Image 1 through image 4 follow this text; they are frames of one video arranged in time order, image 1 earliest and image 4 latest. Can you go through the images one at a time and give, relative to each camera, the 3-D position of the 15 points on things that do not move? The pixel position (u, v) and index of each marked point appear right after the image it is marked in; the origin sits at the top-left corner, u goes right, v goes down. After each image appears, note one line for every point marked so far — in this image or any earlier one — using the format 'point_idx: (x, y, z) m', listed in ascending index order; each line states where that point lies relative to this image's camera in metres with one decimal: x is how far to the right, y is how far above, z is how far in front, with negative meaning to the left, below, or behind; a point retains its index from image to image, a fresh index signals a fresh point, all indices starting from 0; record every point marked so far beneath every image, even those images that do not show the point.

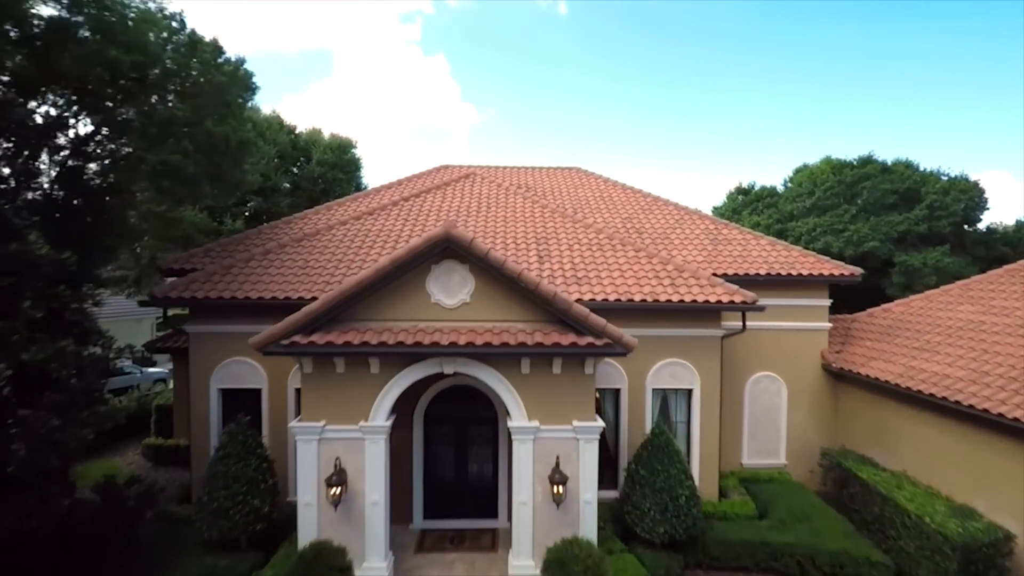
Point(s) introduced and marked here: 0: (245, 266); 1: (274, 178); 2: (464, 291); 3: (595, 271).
0: (-4.2, +0.3, +9.8) m
1: (-7.5, +3.5, +19.6) m
2: (-0.5, 0.0, +7.0) m
3: (+1.3, +0.3, +9.8) m
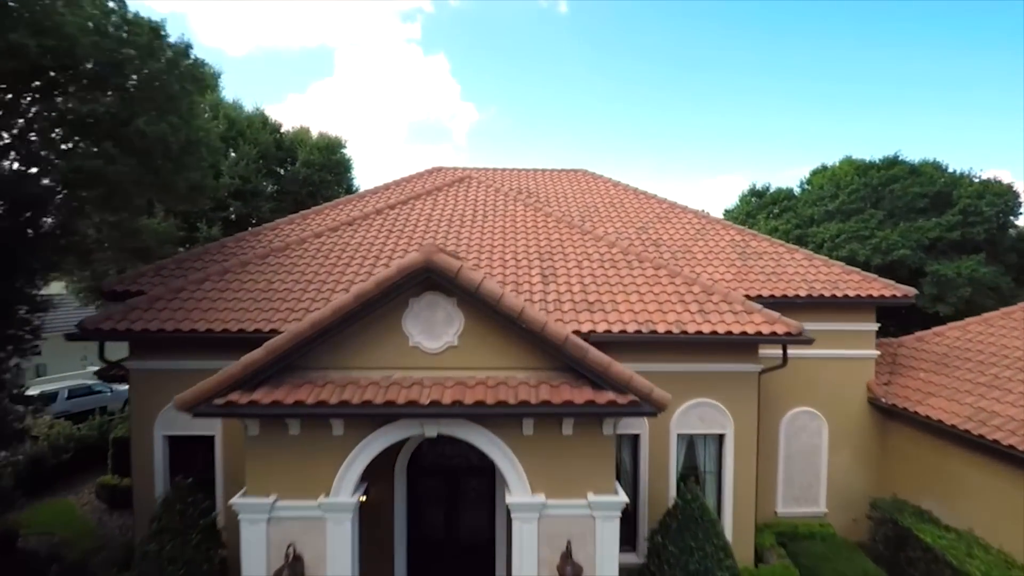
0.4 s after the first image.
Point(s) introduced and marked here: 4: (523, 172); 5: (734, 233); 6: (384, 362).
0: (-4.2, 0.0, +8.3) m
1: (-7.5, +3.1, +18.2) m
2: (-0.5, -0.4, +5.5) m
3: (+1.3, -0.1, +8.4) m
4: (+0.3, +2.7, +14.4) m
5: (+4.0, +1.0, +11.2) m
6: (-1.1, -0.7, +5.5) m
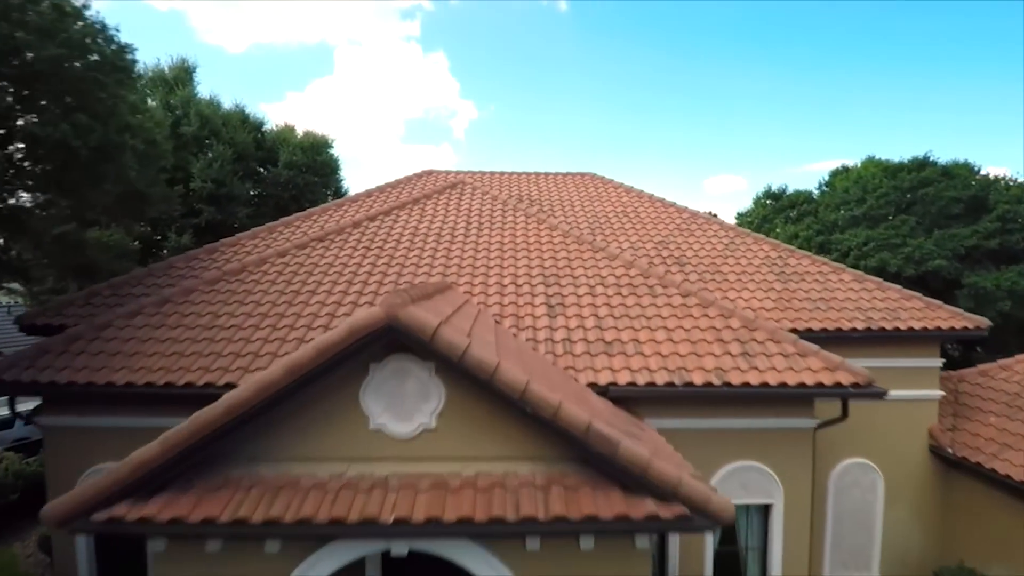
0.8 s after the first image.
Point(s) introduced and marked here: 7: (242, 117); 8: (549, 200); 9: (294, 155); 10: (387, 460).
0: (-4.2, -0.4, +6.8) m
1: (-7.5, +2.8, +16.6) m
2: (-0.6, -0.8, +4.0) m
3: (+1.3, -0.5, +6.9) m
4: (+0.2, +2.3, +12.9) m
5: (+4.0, +0.6, +9.7) m
6: (-1.1, -1.1, +4.0) m
7: (-8.1, +5.1, +18.7) m
8: (+0.7, +1.6, +11.5) m
9: (-6.5, +4.0, +18.6) m
10: (-0.8, -1.1, +4.0) m
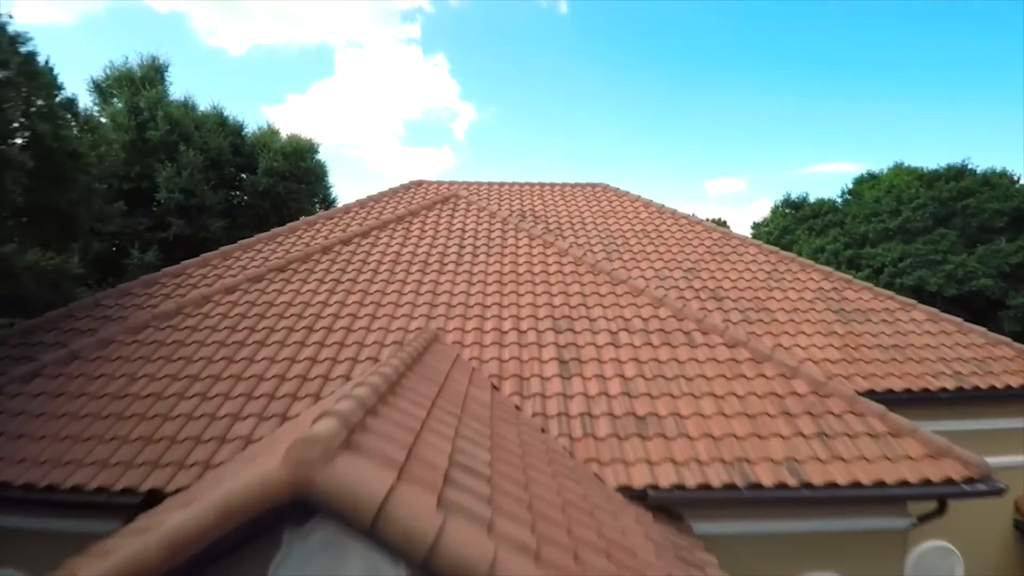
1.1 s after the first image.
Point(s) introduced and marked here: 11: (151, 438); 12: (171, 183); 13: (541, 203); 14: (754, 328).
0: (-4.2, -0.9, +5.3) m
1: (-7.5, +2.3, +15.1) m
2: (-0.5, -1.2, +2.4) m
3: (+1.3, -0.9, +5.3) m
4: (+0.3, +1.8, +11.3) m
5: (+4.0, +0.1, +8.1) m
6: (-1.1, -1.5, +2.5) m
7: (-8.0, +4.6, +17.1) m
8: (+0.7, +1.1, +10.0) m
9: (-6.5, +3.5, +17.1) m
10: (-0.8, -1.6, +2.4) m
11: (-2.7, -1.1, +4.7) m
12: (-7.9, +2.4, +14.5) m
13: (+0.5, +1.4, +10.5) m
14: (+2.6, -0.4, +6.7) m
